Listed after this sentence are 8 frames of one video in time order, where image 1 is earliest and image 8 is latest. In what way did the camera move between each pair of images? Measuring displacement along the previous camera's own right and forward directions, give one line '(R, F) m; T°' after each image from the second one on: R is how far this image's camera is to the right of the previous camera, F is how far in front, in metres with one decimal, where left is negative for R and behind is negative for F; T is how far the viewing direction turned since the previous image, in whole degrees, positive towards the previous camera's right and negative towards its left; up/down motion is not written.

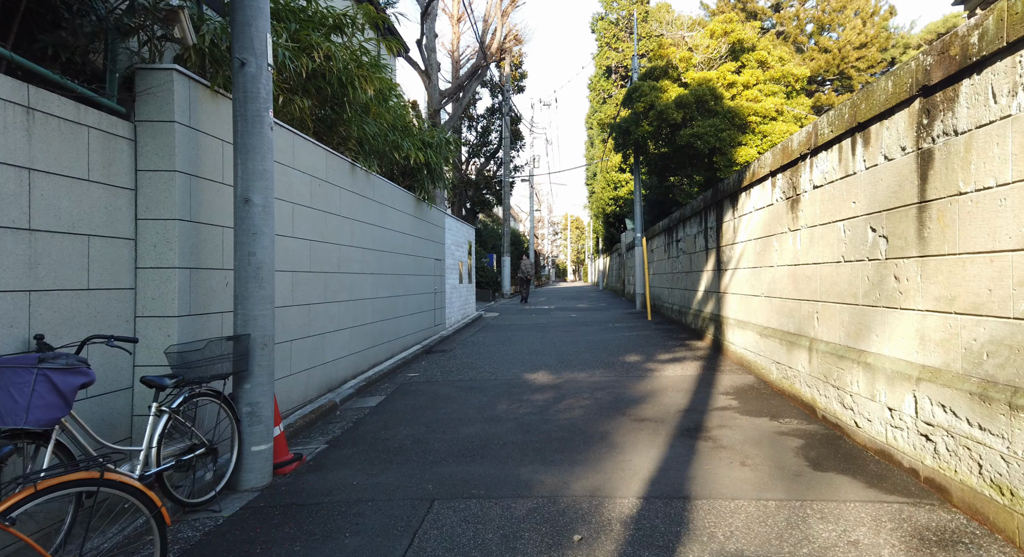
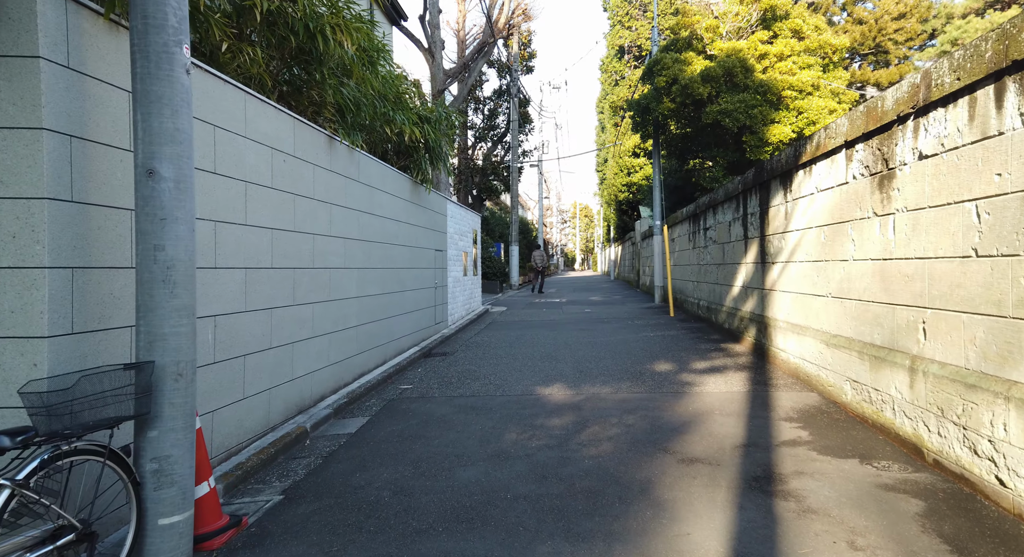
(0.0, +1.2) m; -1°
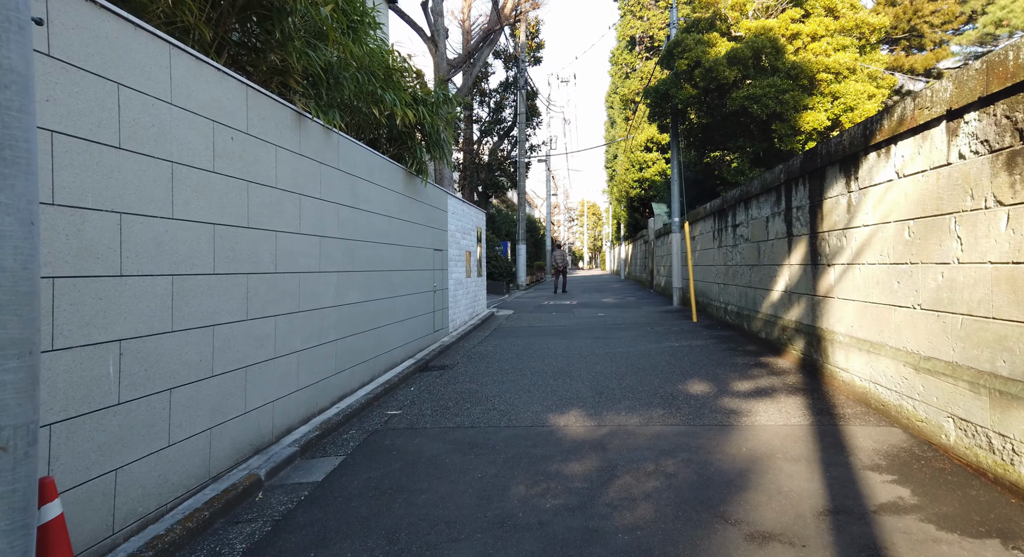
(0.0, +1.1) m; -1°
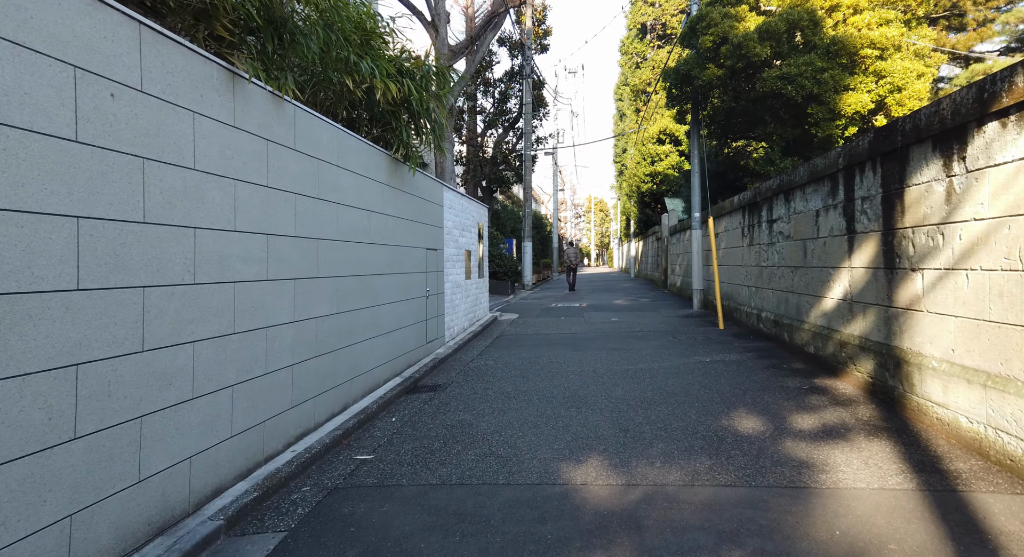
(0.0, +1.2) m; -1°
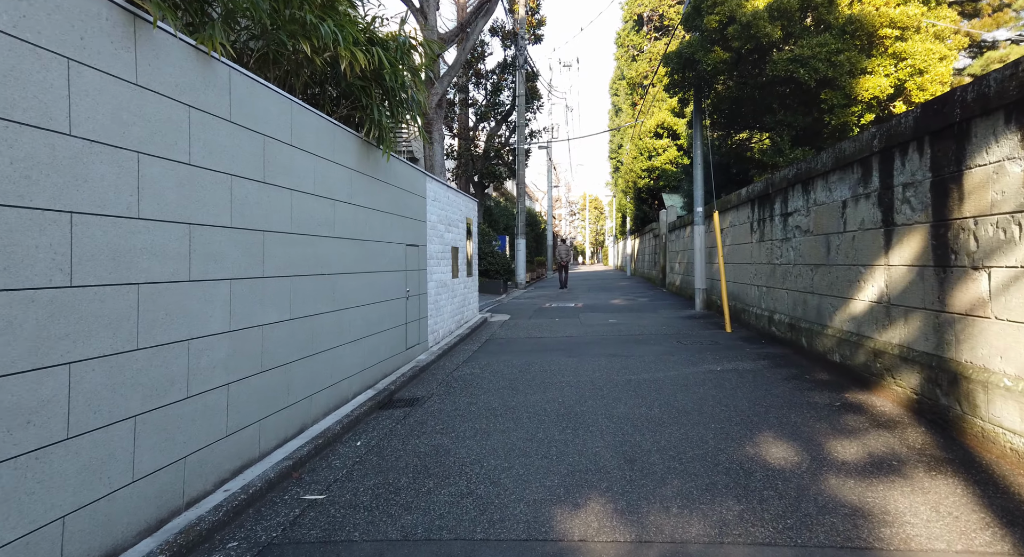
(+0.1, +0.8) m; +1°
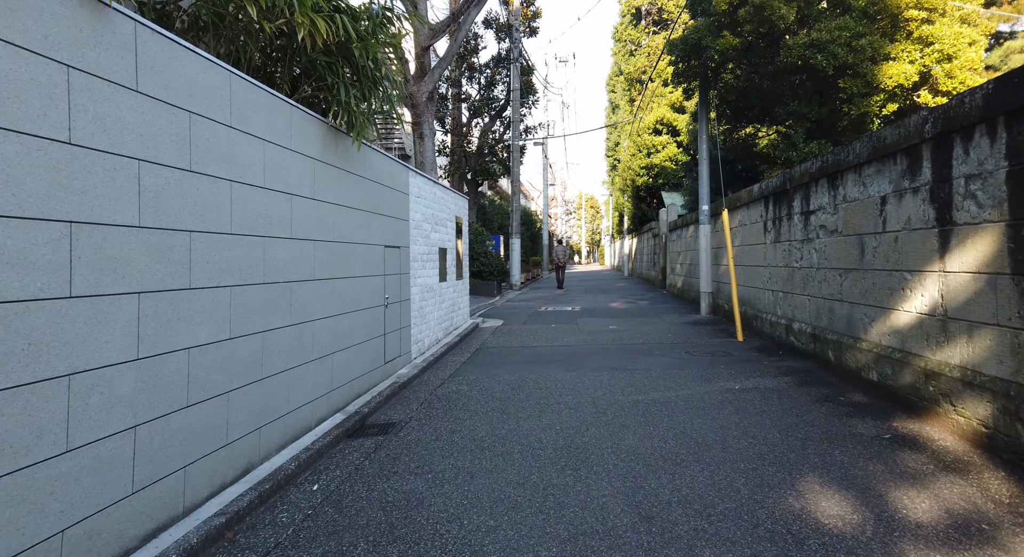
(0.0, +0.8) m; 0°
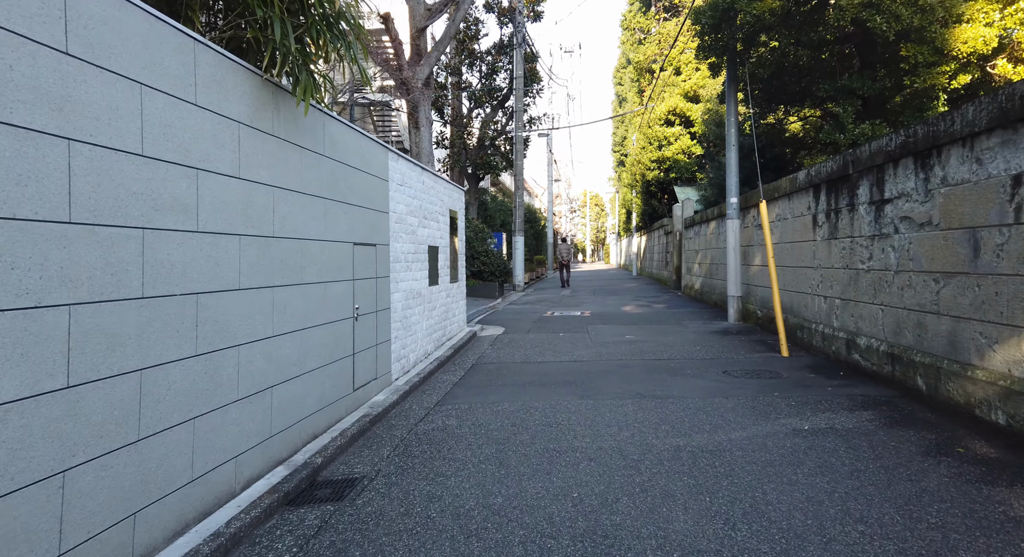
(0.0, +1.4) m; 0°
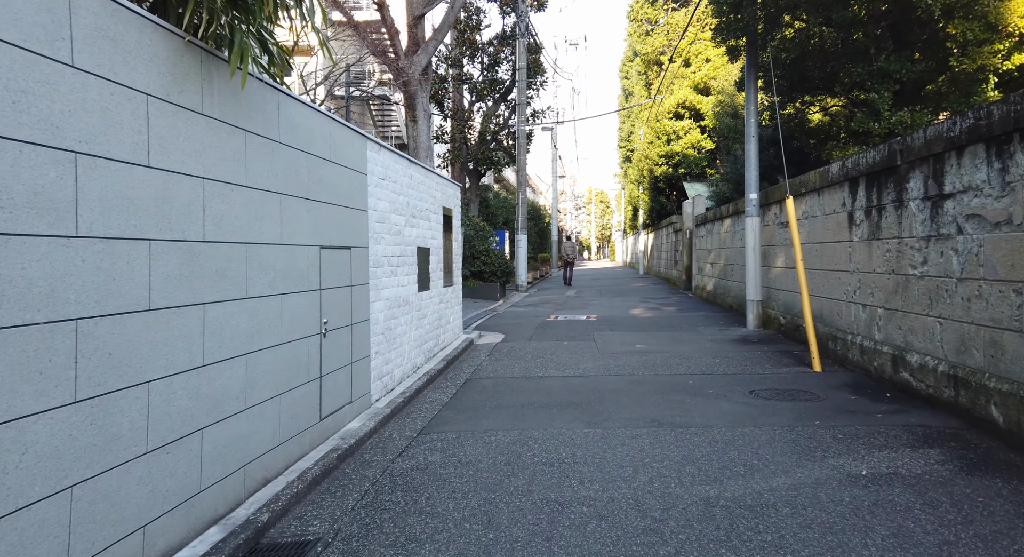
(+0.1, +0.8) m; 0°
